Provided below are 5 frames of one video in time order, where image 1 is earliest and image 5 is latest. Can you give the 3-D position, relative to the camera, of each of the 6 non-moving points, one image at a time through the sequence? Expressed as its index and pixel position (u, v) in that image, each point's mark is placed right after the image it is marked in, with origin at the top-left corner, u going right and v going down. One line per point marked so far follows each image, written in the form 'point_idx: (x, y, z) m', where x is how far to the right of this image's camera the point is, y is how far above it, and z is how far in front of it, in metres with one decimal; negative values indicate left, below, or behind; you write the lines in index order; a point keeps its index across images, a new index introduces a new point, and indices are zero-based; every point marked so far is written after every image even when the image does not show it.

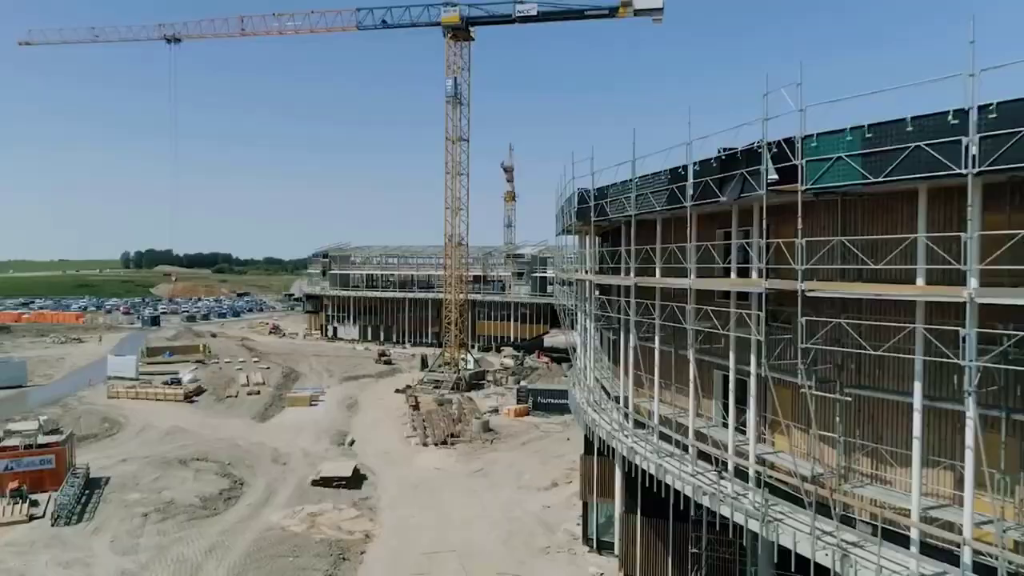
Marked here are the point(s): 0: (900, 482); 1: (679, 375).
0: (+4.3, -2.2, +10.4) m
1: (+2.7, -1.4, +15.1) m
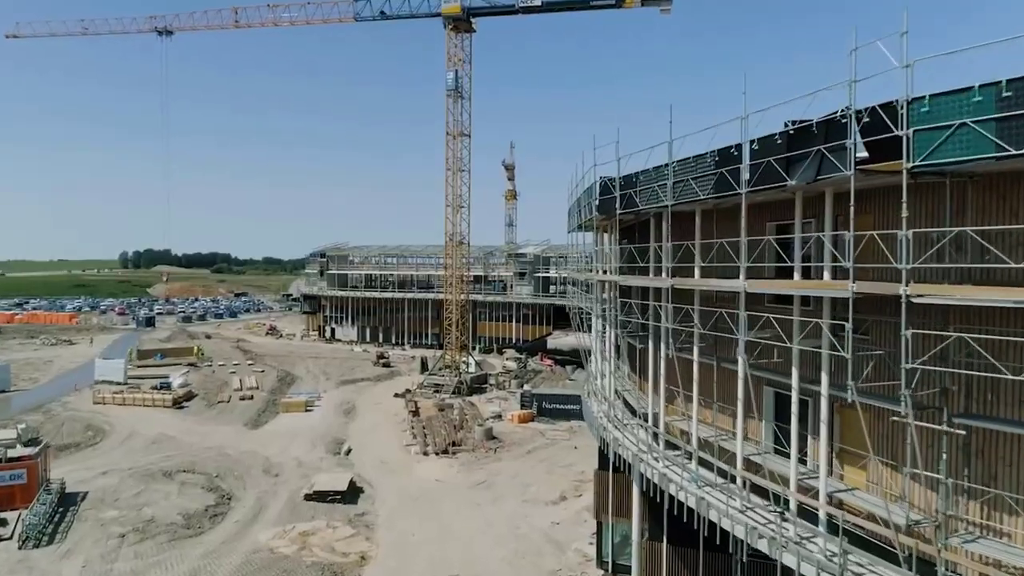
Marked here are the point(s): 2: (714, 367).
0: (+4.5, -2.2, +8.3) m
1: (+2.9, -1.4, +13.0) m
2: (+2.7, -1.1, +12.7) m
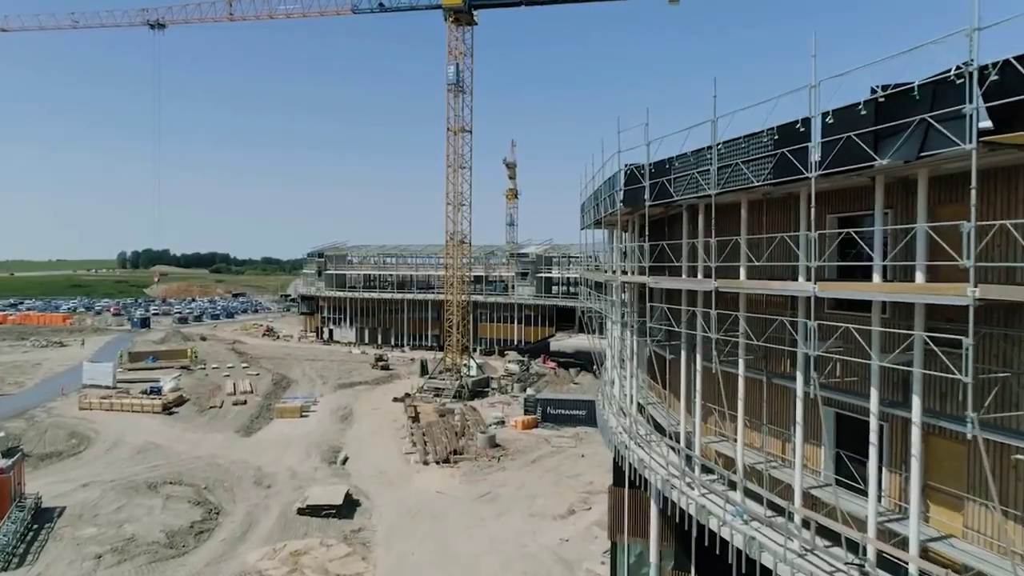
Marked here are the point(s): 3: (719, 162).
0: (+4.7, -2.2, +6.5) m
1: (+3.1, -1.5, +11.2) m
2: (+2.9, -1.1, +10.9) m
3: (+2.4, +1.5, +10.9) m
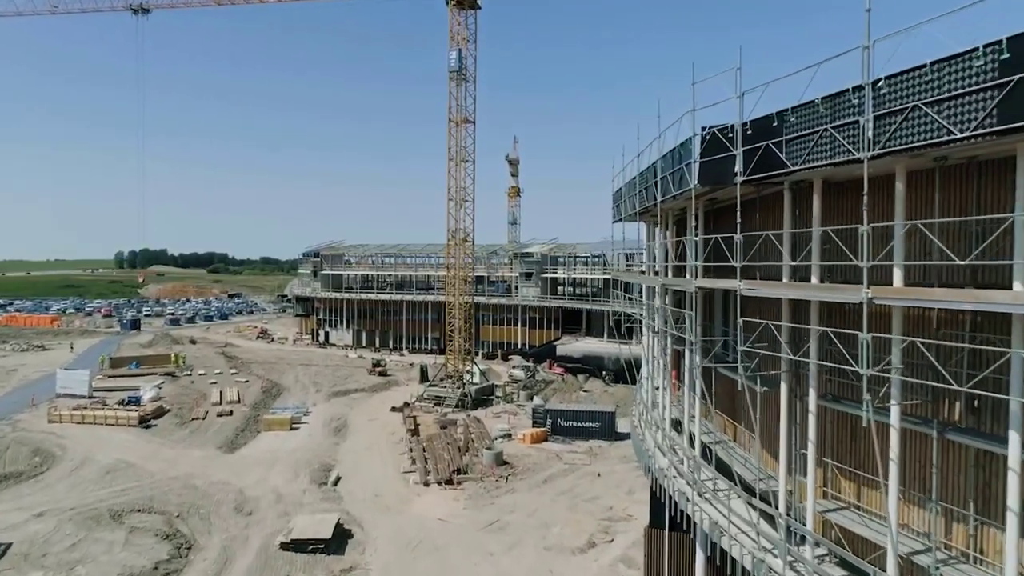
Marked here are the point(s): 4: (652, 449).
0: (+5.1, -2.3, +2.9) m
1: (+3.5, -1.6, +7.6) m
2: (+3.3, -1.2, +7.3) m
3: (+2.8, +1.4, +7.3) m
4: (+2.3, -2.7, +15.7) m
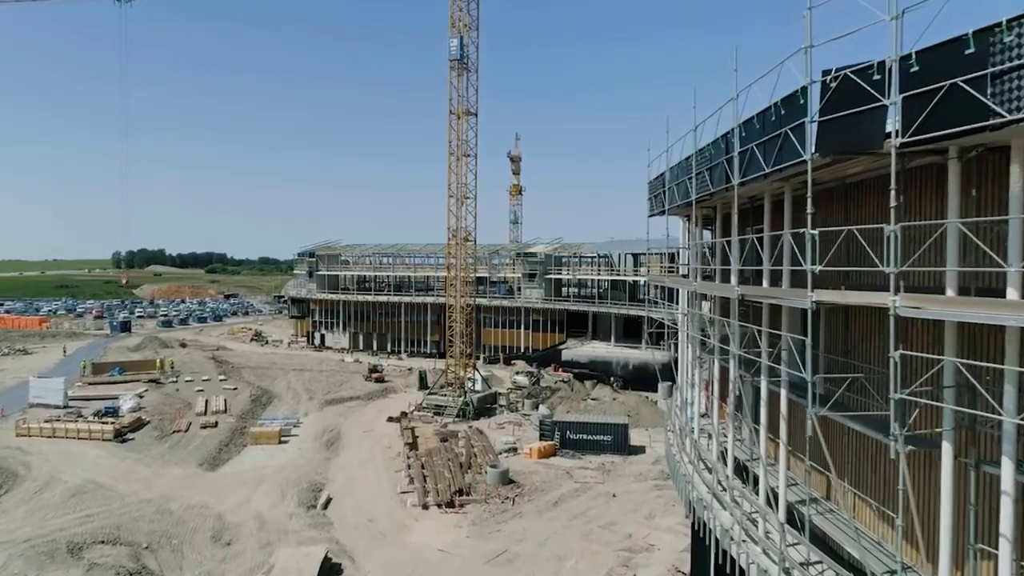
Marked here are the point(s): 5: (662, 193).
0: (+5.3, -2.4, -0.1) m
1: (+3.7, -1.7, +4.5) m
2: (+3.5, -1.3, +4.2) m
3: (+3.1, +1.3, +4.3) m
4: (+2.6, -2.8, +12.7) m
5: (+2.8, +1.8, +18.0) m
